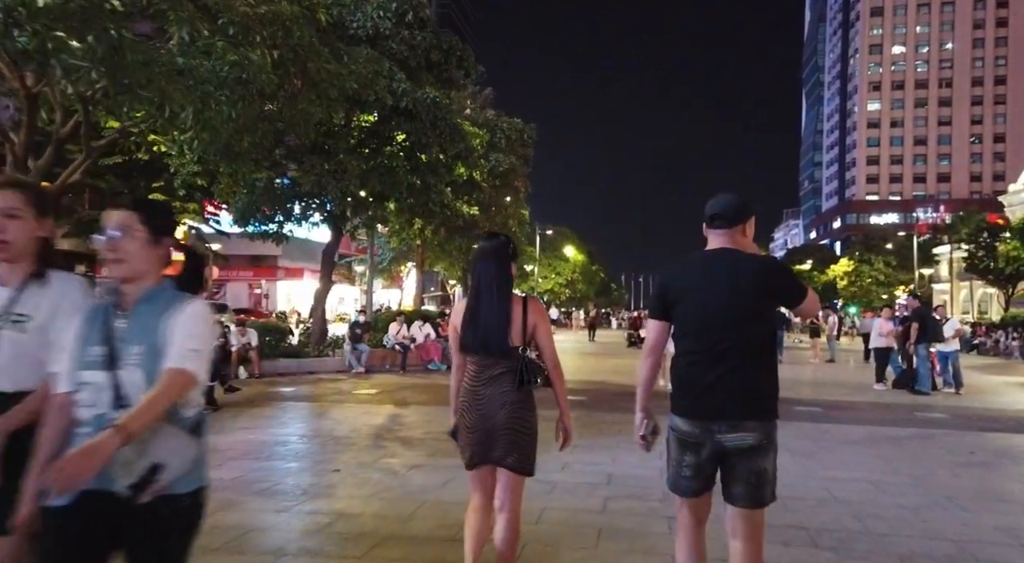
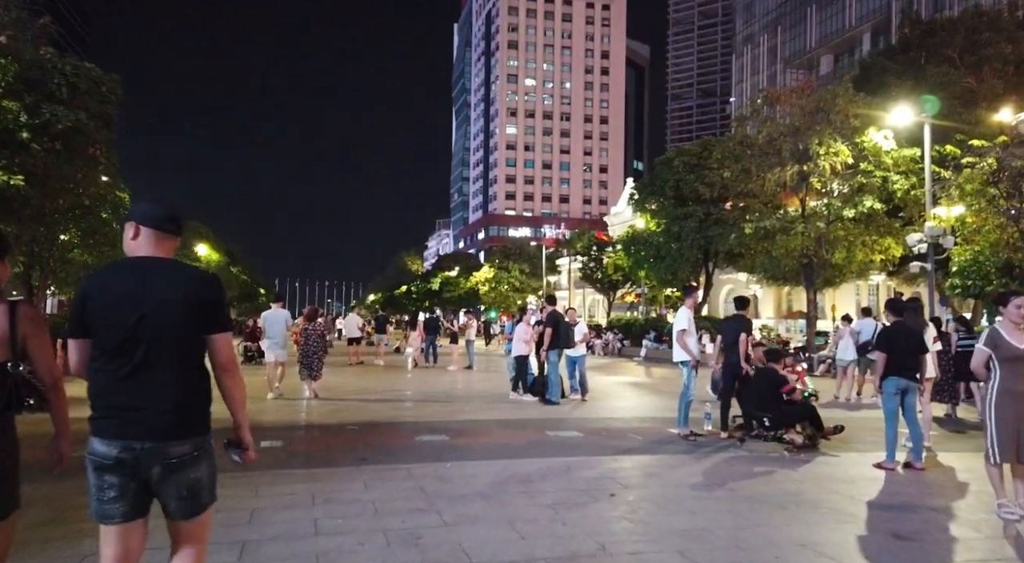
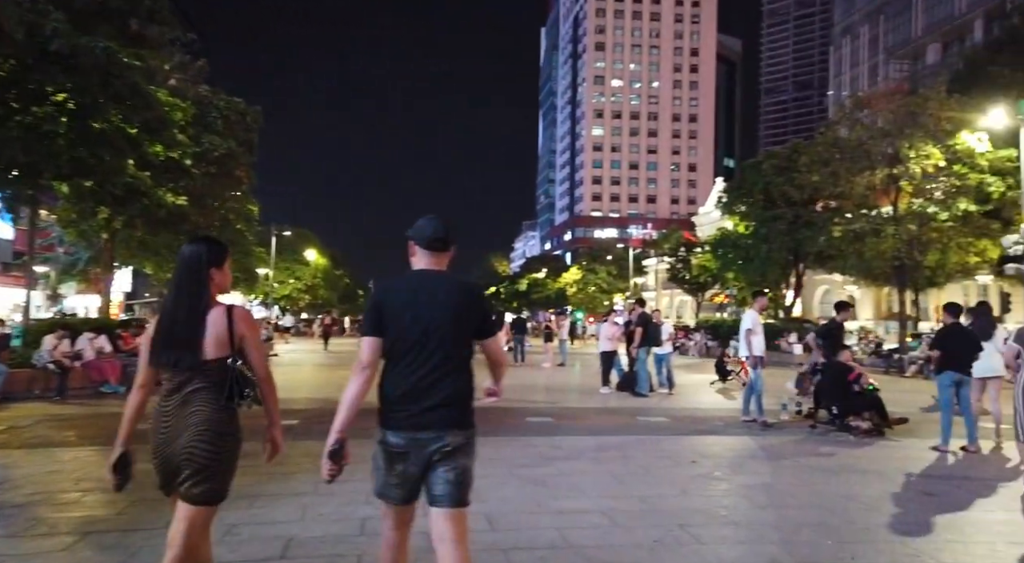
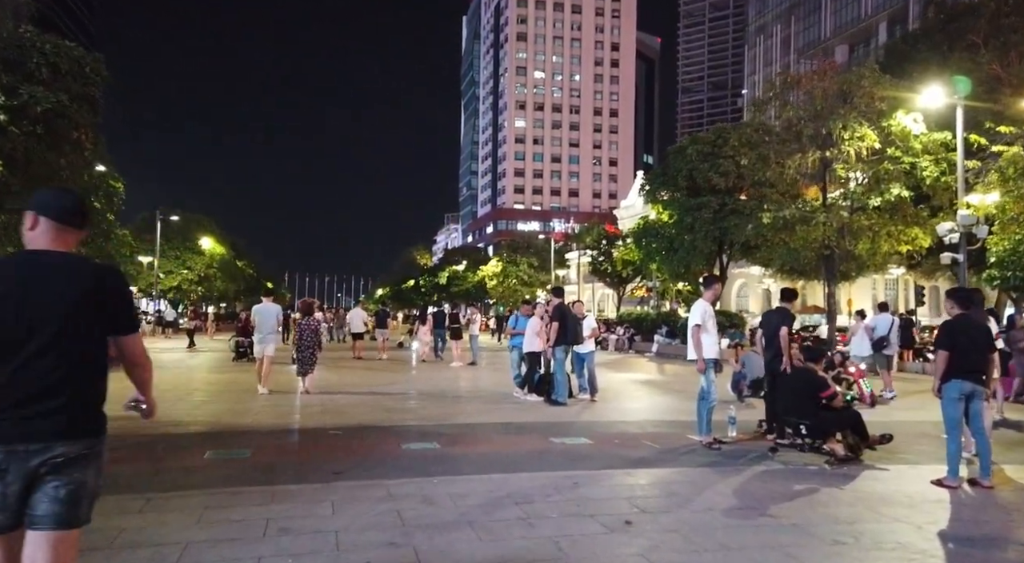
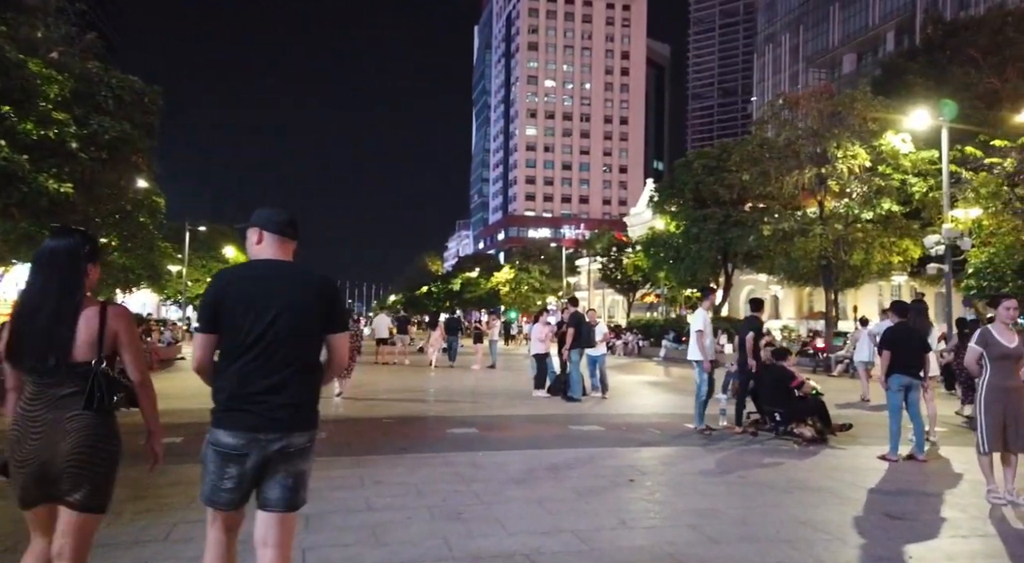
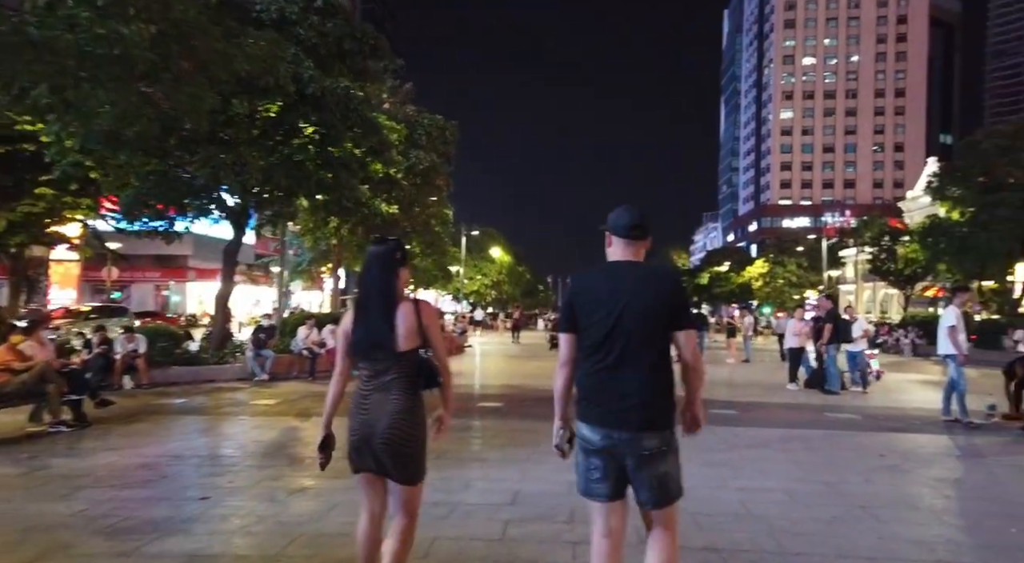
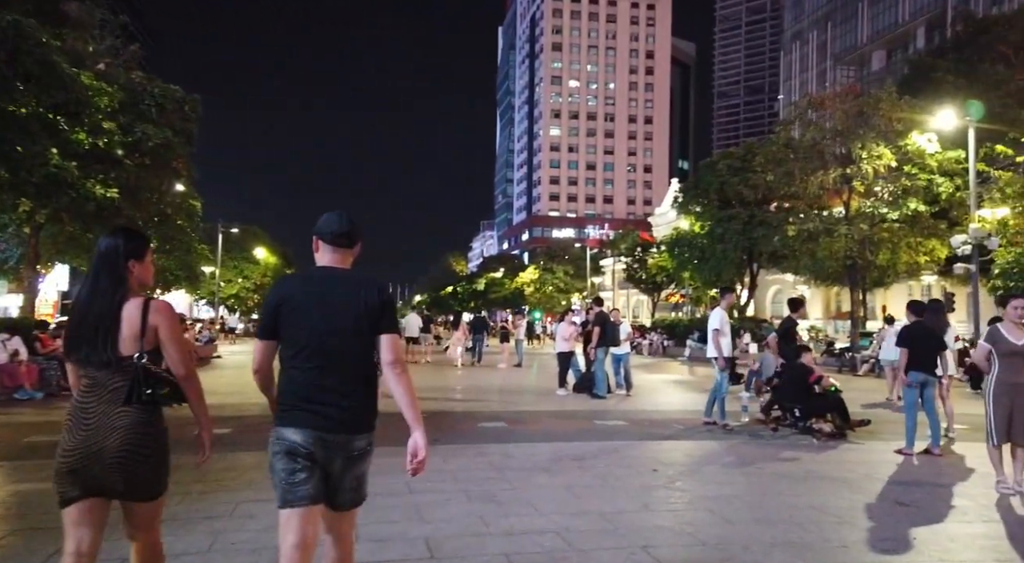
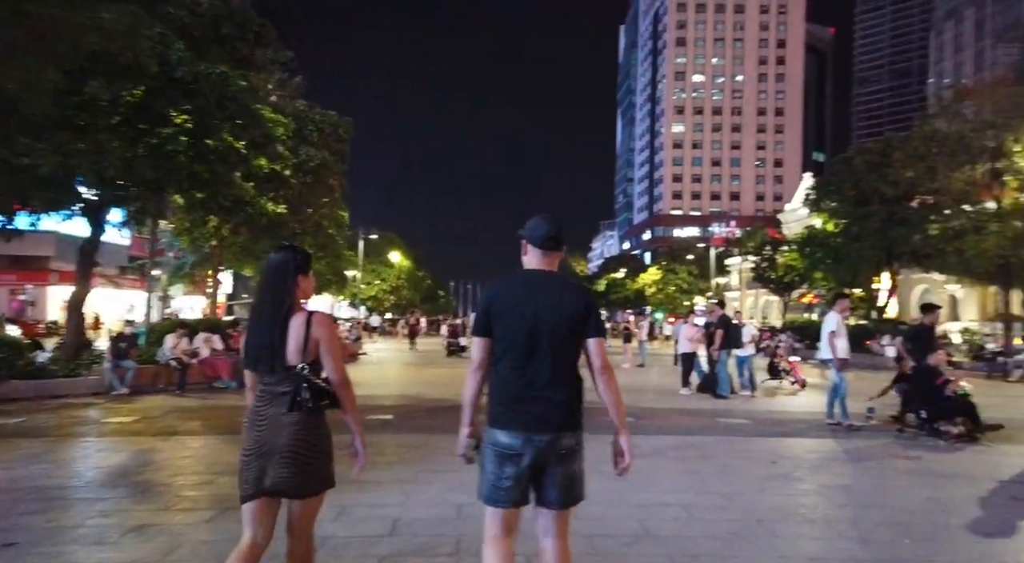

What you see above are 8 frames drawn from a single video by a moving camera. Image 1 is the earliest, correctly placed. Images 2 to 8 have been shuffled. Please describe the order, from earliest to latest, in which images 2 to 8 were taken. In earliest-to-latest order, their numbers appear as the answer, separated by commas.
6, 8, 3, 7, 5, 2, 4
